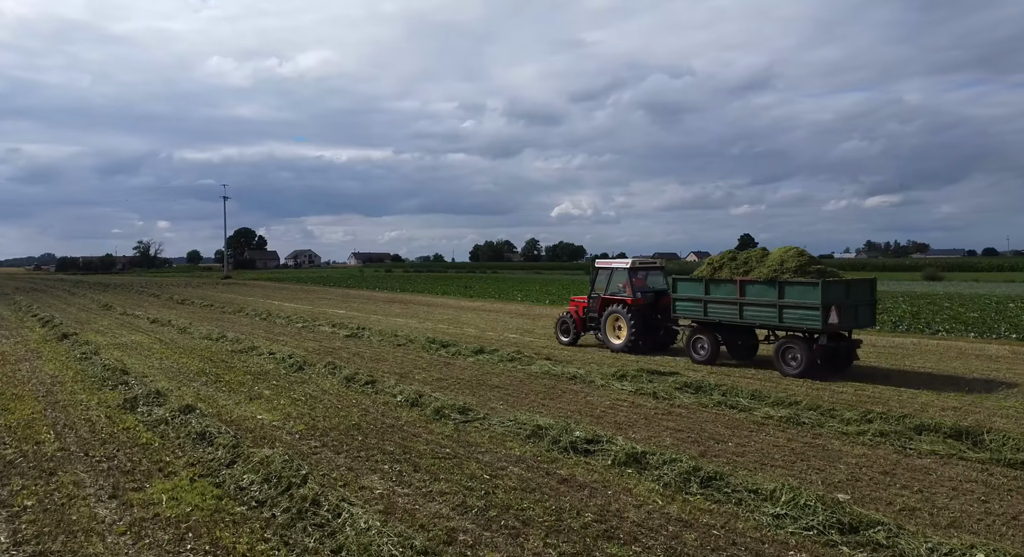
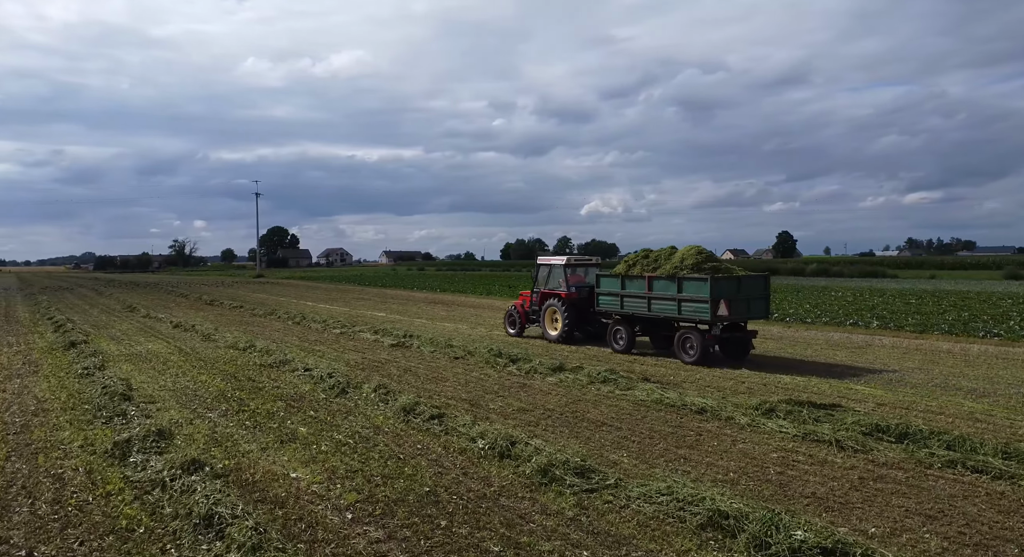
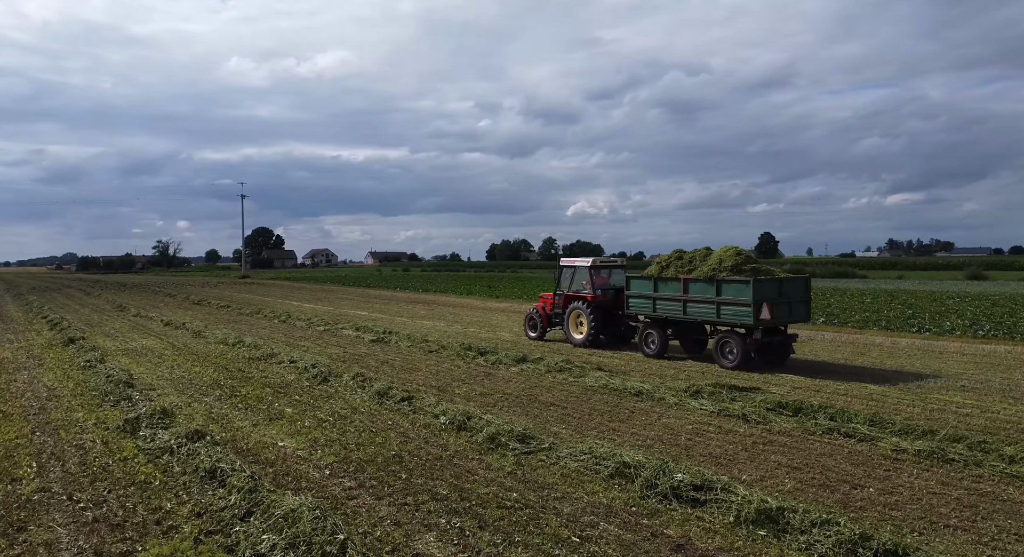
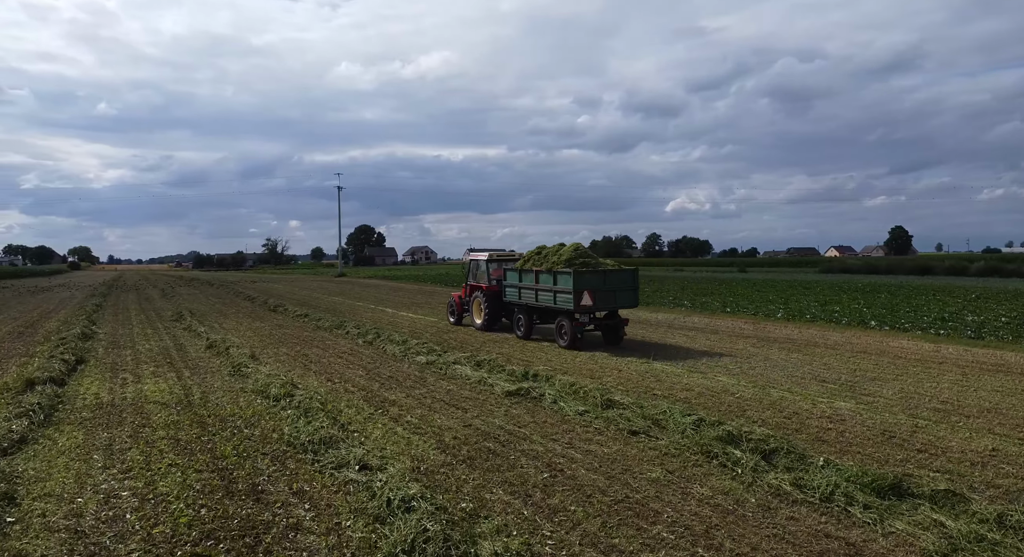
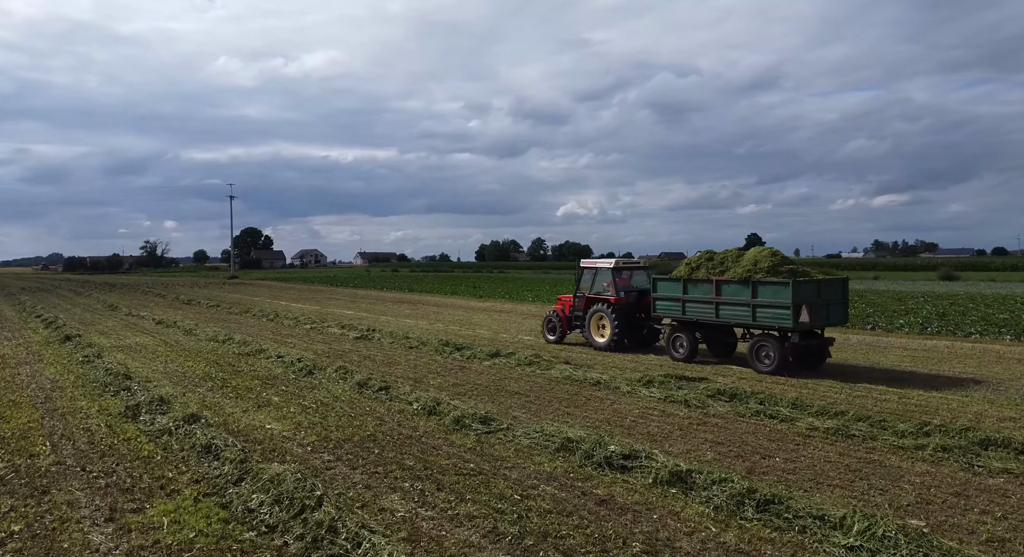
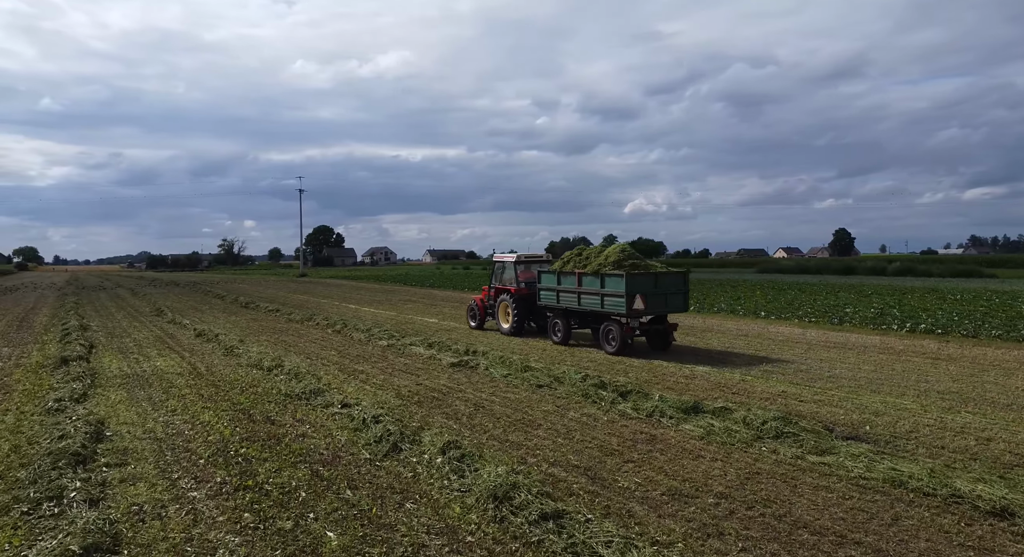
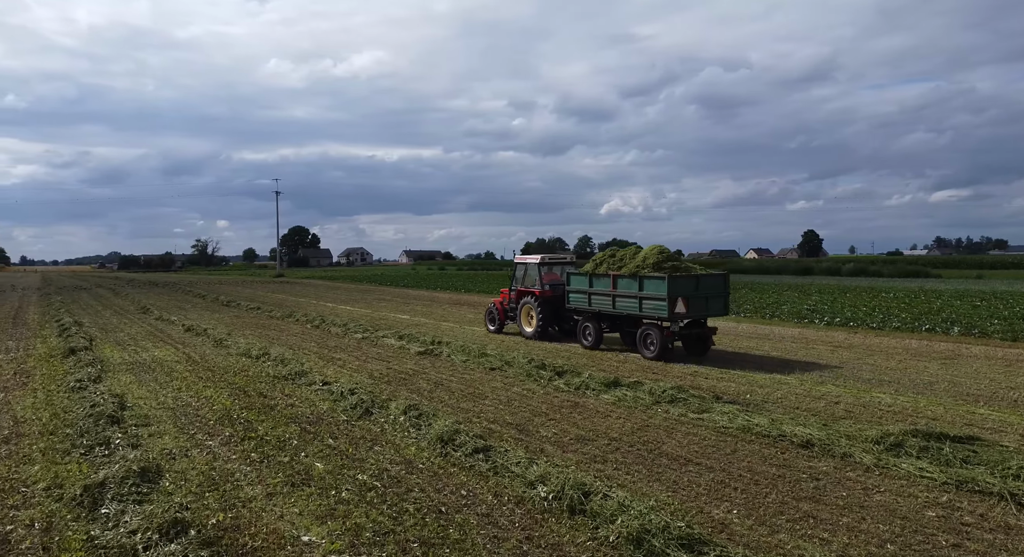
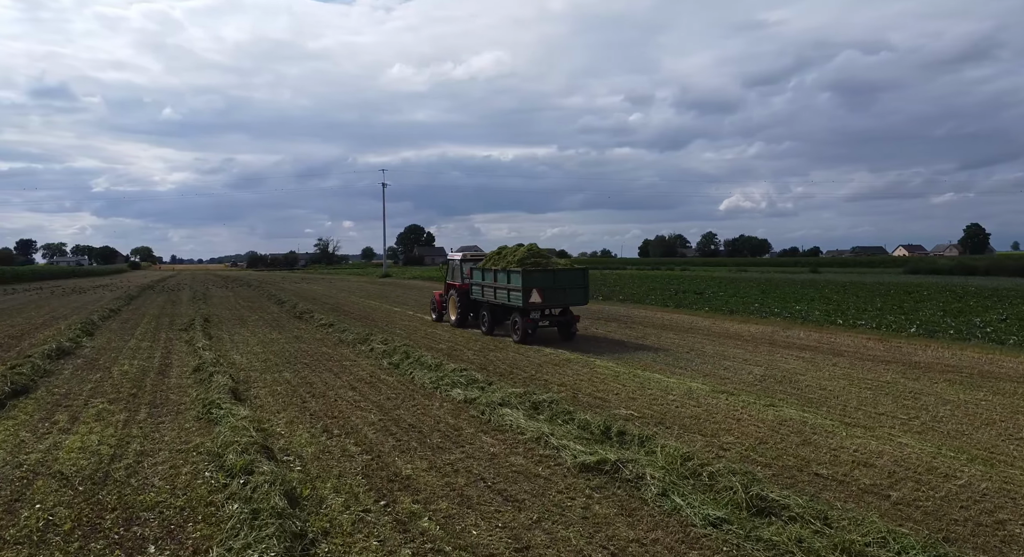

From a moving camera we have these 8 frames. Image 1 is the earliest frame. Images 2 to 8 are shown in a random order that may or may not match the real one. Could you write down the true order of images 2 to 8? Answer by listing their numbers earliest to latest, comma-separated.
5, 3, 2, 7, 6, 4, 8
